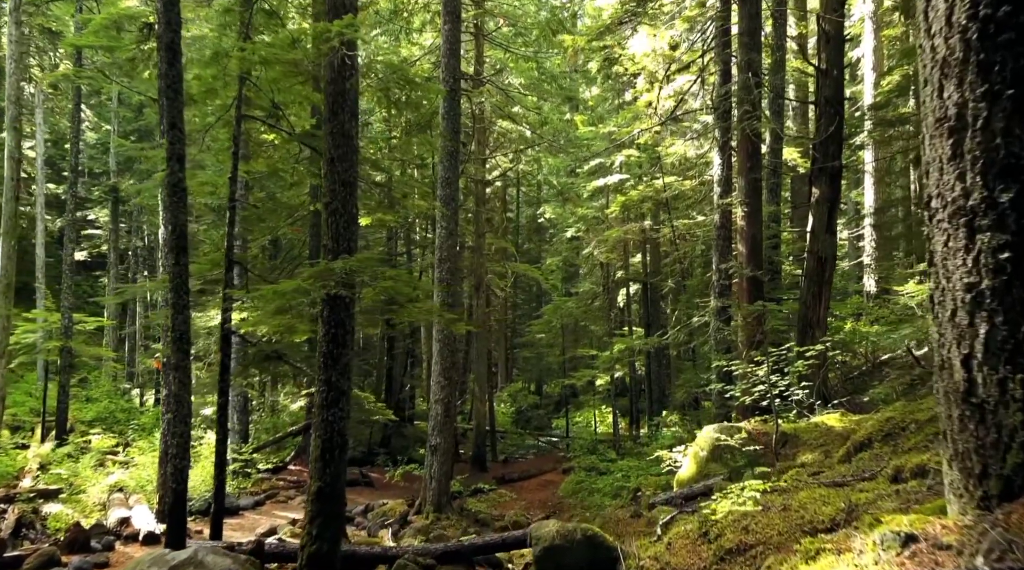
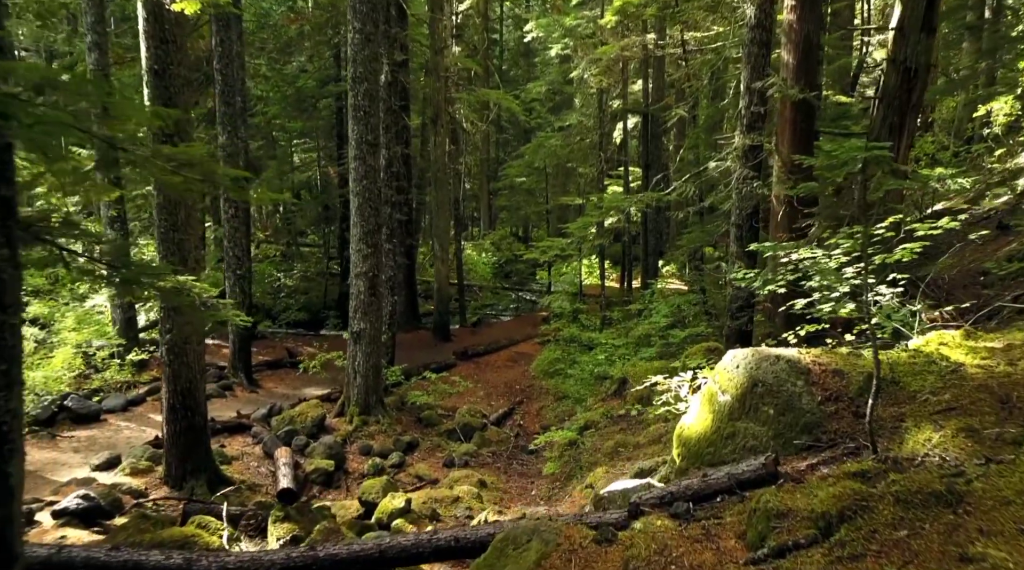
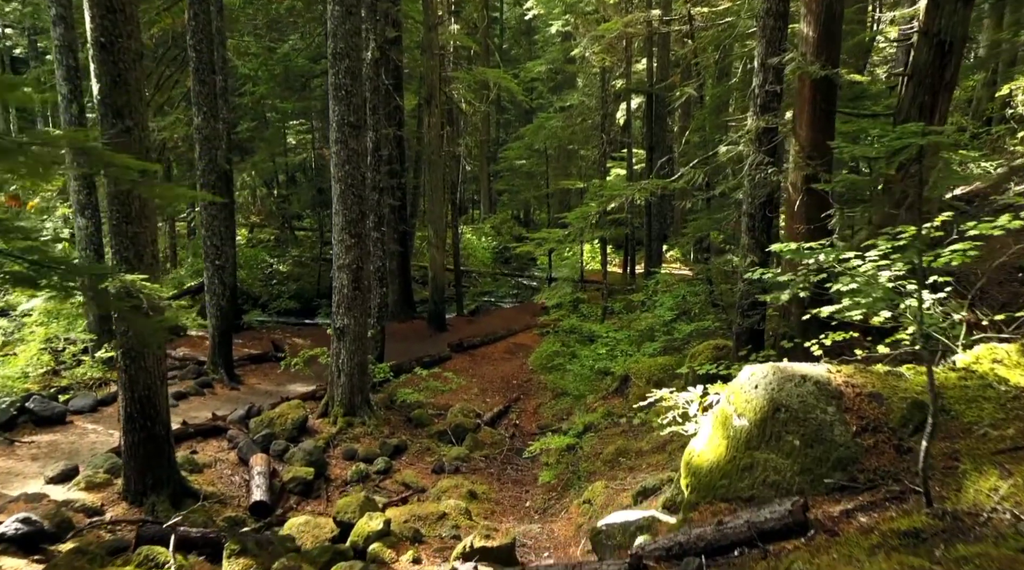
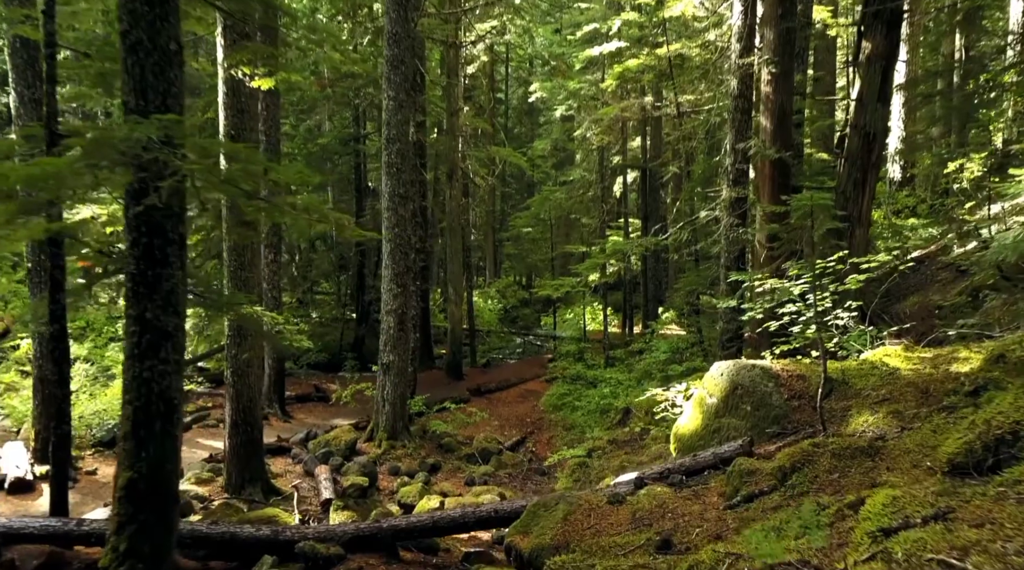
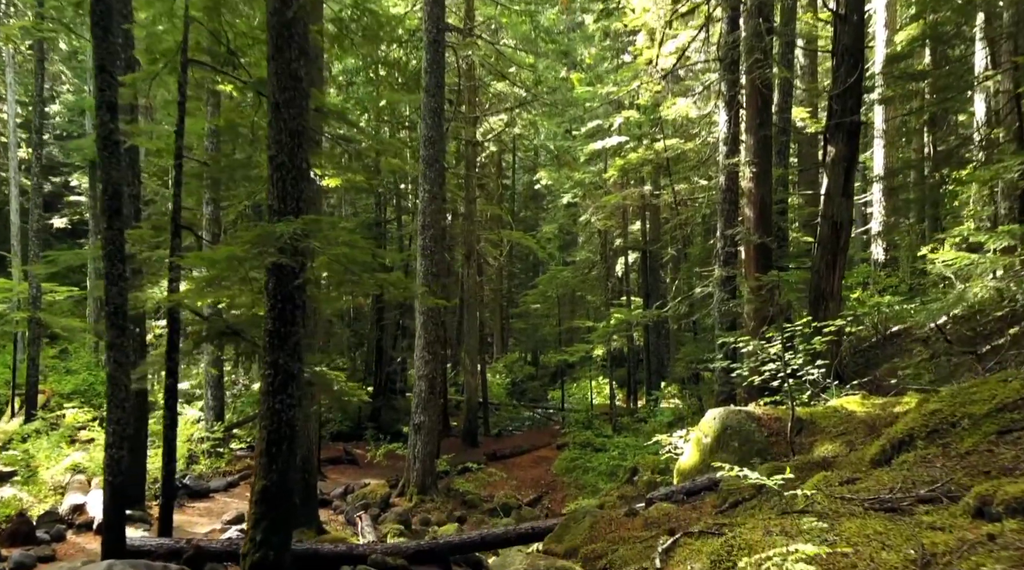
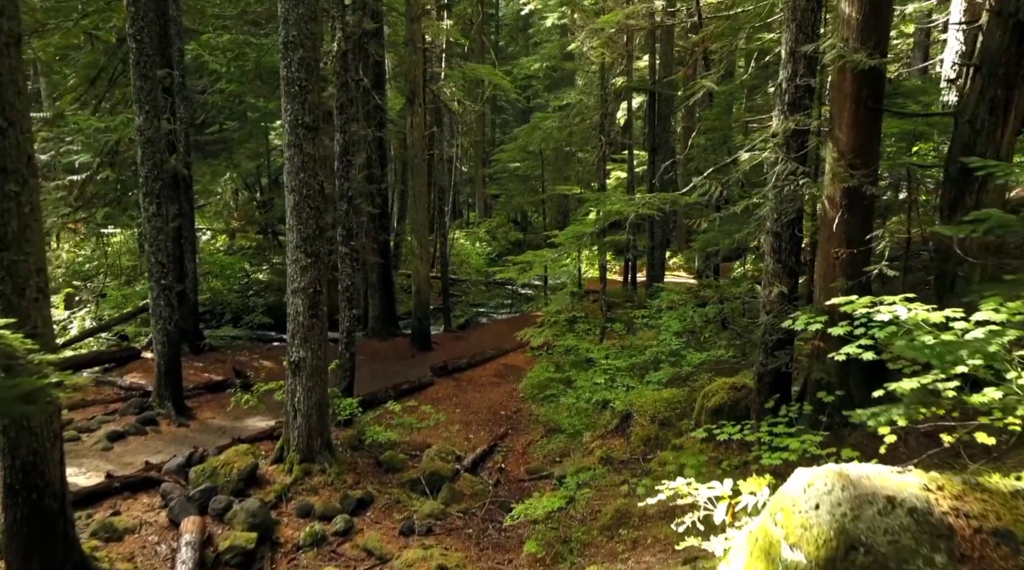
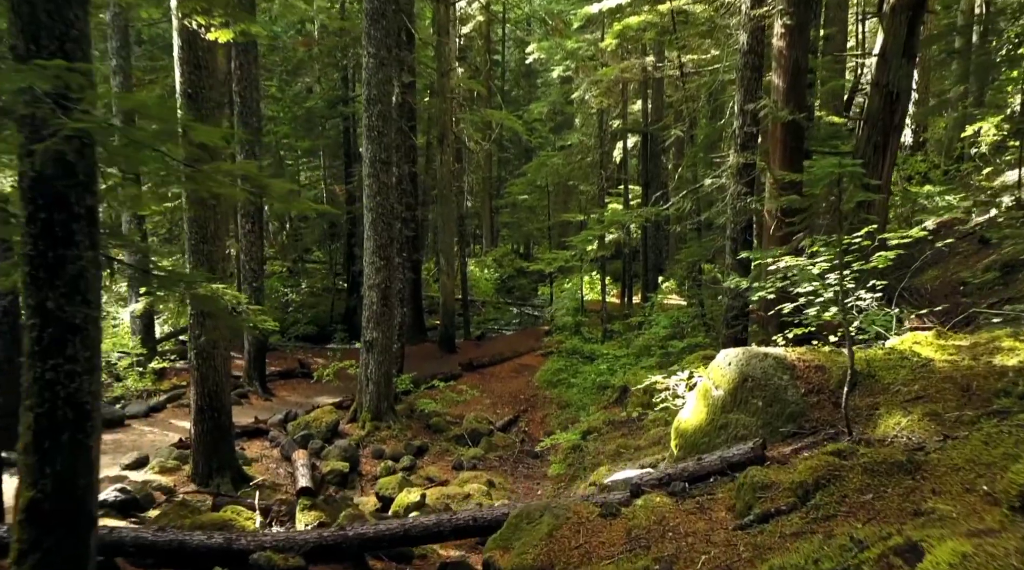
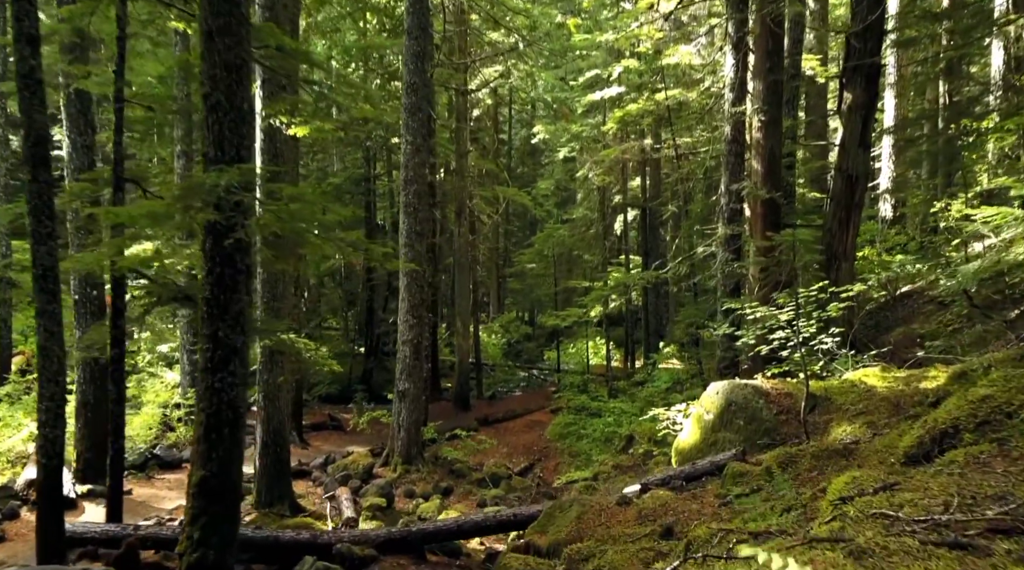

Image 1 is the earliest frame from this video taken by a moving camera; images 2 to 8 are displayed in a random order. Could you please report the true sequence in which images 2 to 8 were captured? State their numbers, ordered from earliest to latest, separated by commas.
5, 8, 4, 7, 2, 3, 6
